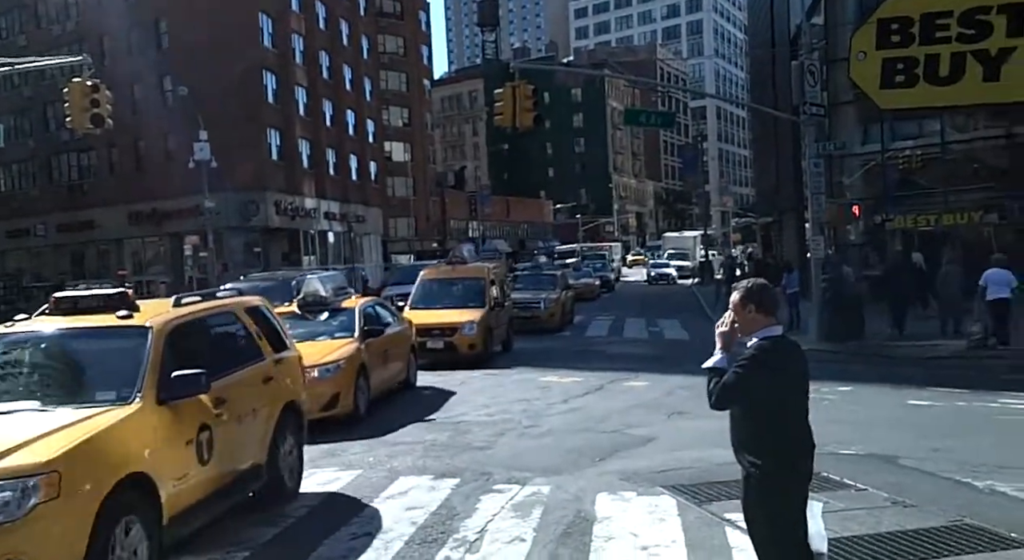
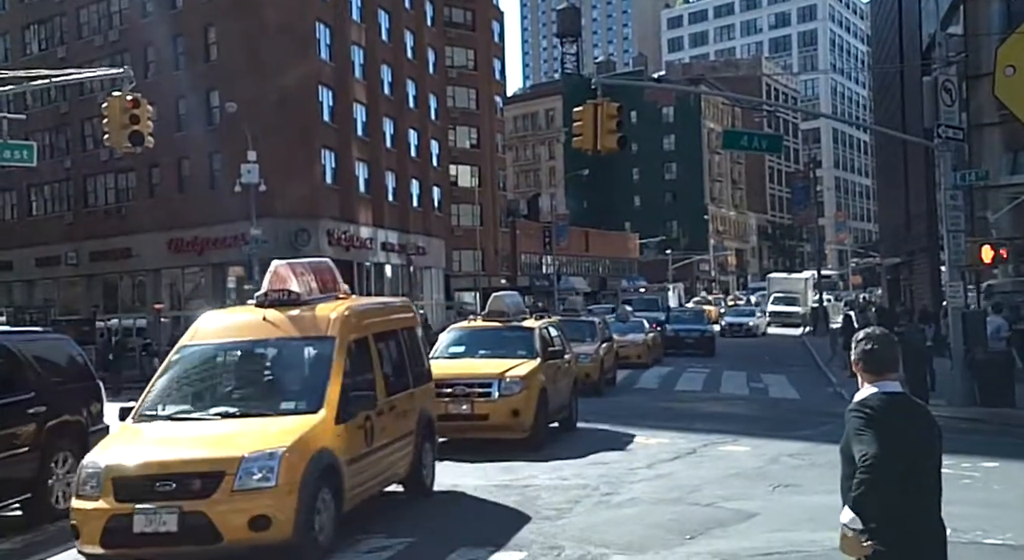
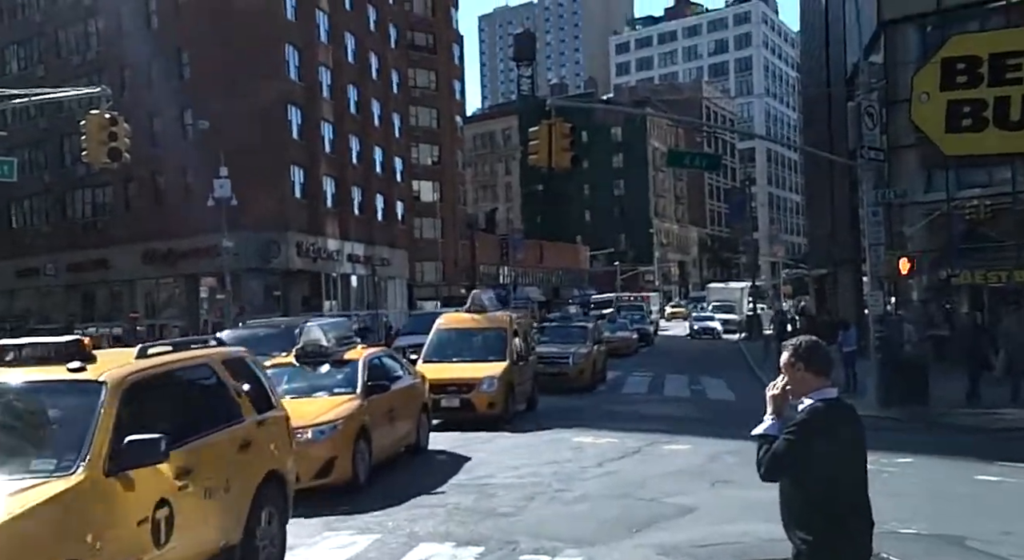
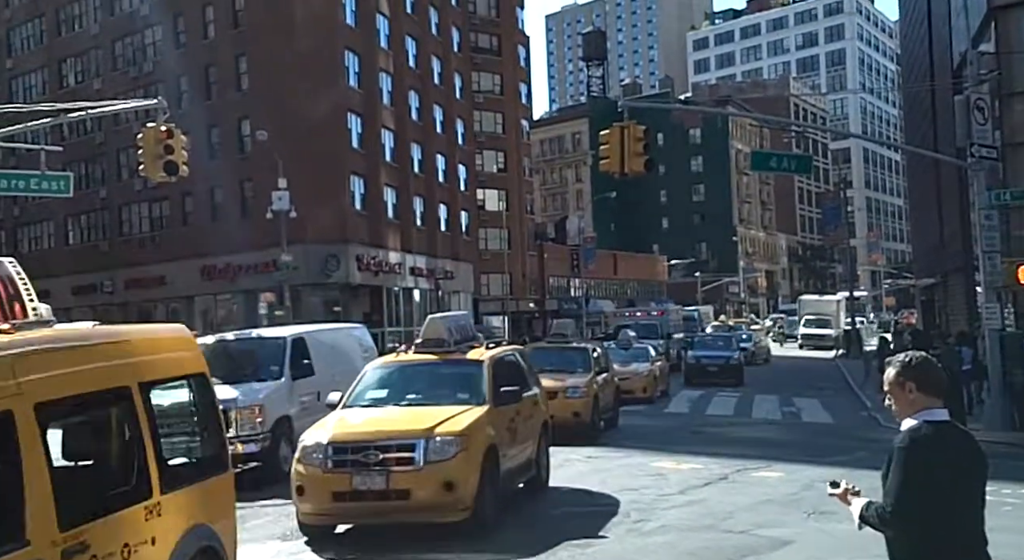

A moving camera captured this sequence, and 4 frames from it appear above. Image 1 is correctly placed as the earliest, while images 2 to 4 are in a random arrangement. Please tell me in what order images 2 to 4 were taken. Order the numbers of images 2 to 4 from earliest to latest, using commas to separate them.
3, 2, 4
